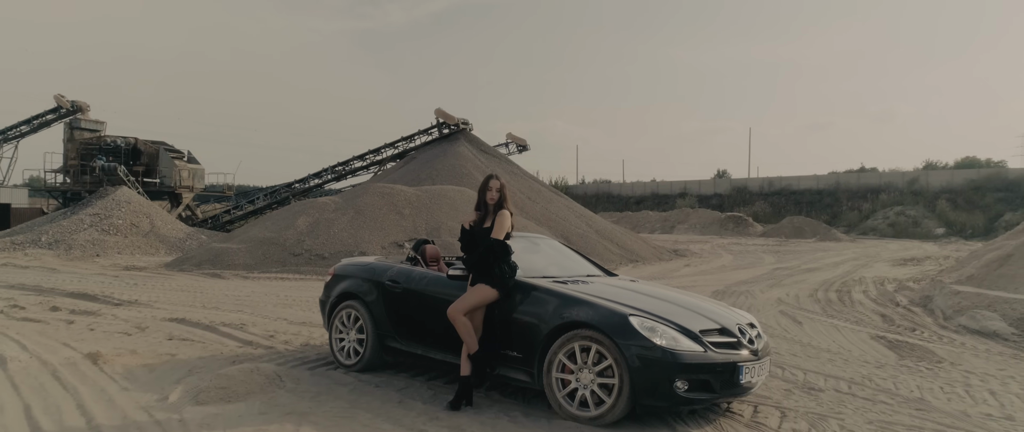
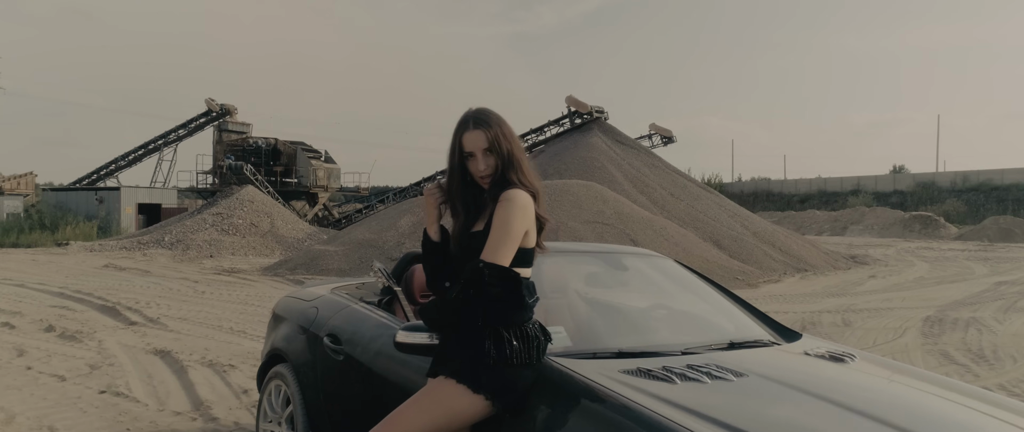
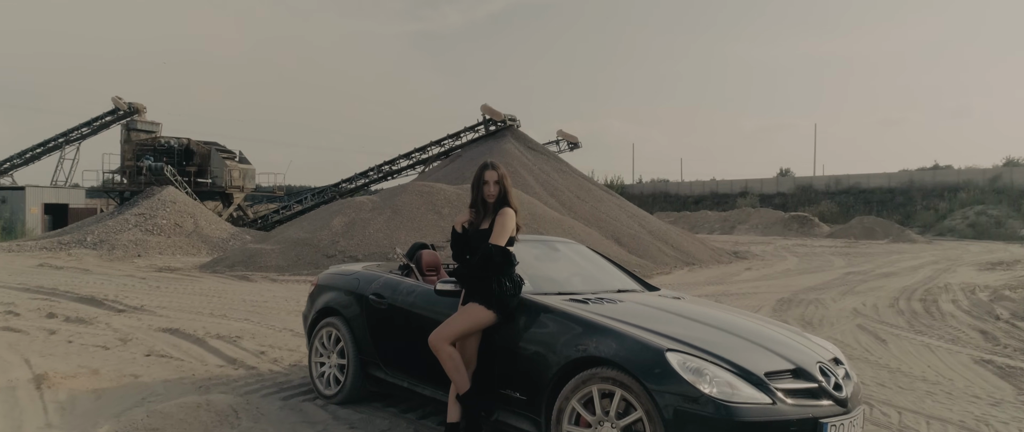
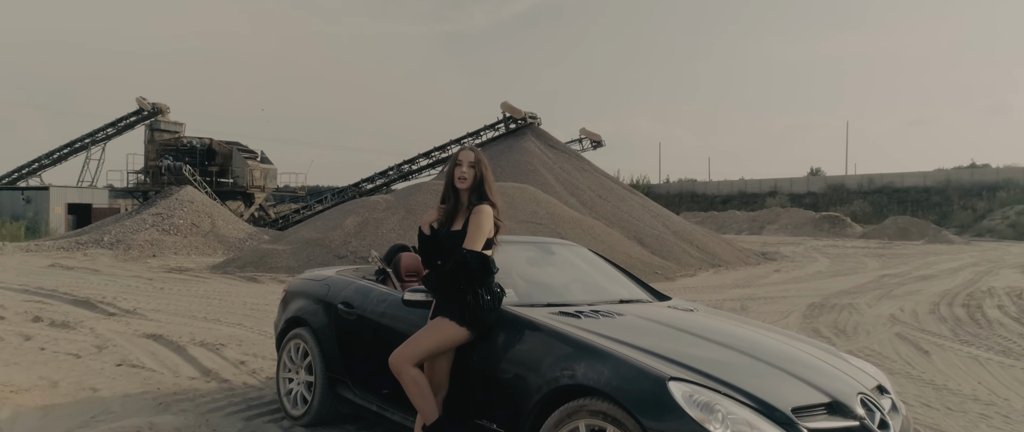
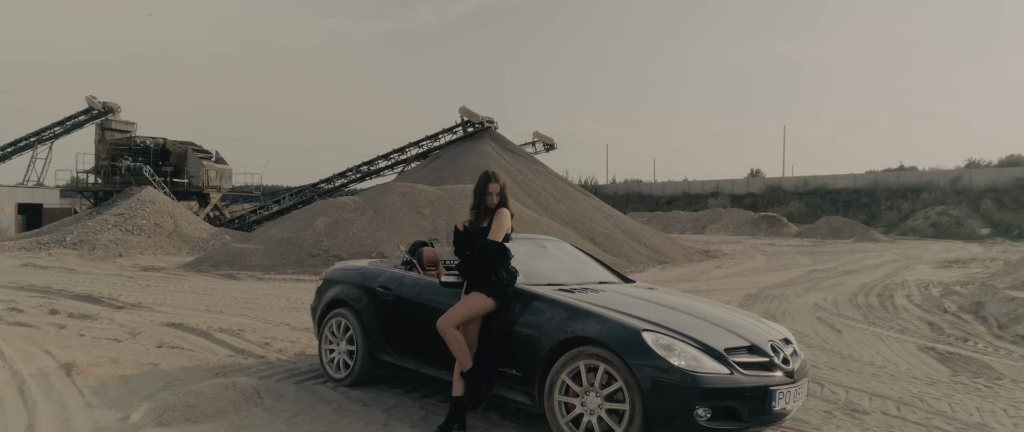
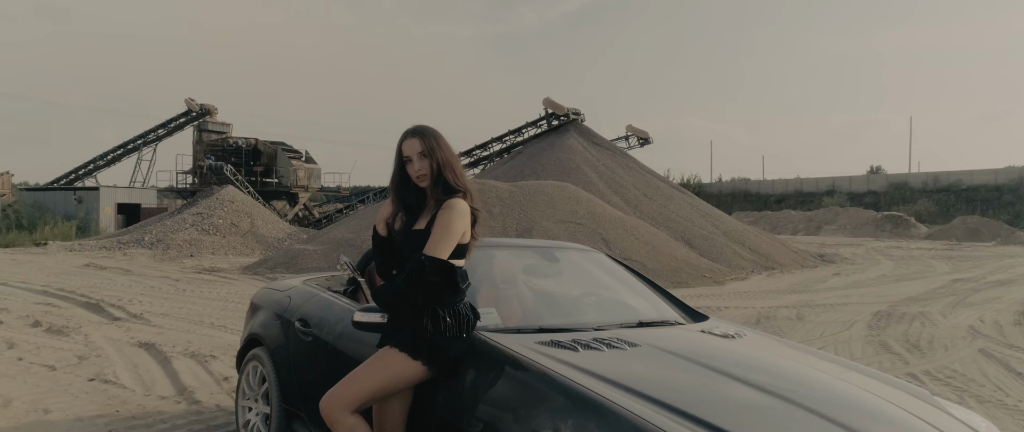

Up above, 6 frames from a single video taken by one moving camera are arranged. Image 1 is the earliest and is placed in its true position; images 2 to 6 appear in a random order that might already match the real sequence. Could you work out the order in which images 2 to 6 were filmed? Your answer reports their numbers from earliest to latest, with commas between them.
5, 3, 4, 6, 2
